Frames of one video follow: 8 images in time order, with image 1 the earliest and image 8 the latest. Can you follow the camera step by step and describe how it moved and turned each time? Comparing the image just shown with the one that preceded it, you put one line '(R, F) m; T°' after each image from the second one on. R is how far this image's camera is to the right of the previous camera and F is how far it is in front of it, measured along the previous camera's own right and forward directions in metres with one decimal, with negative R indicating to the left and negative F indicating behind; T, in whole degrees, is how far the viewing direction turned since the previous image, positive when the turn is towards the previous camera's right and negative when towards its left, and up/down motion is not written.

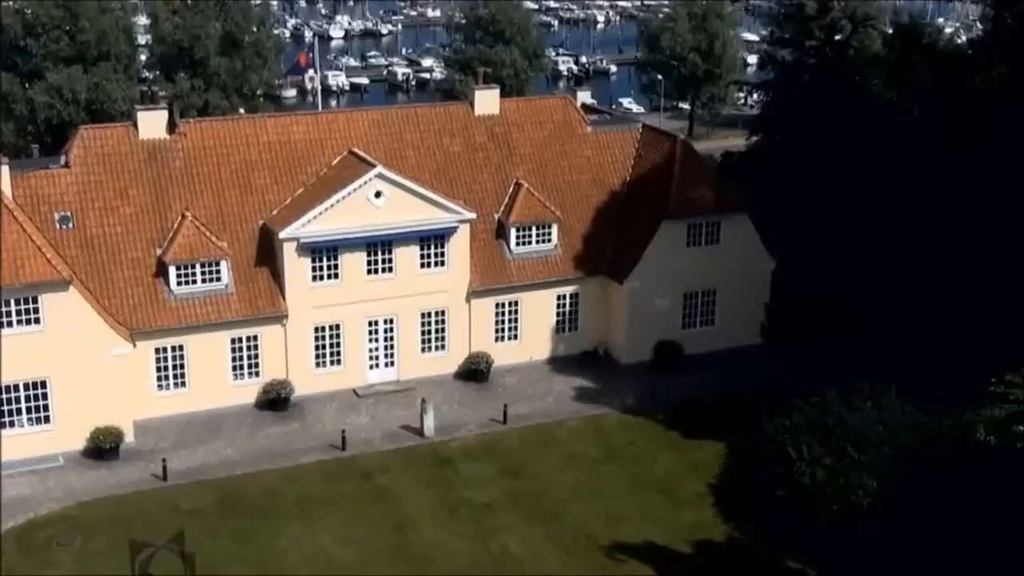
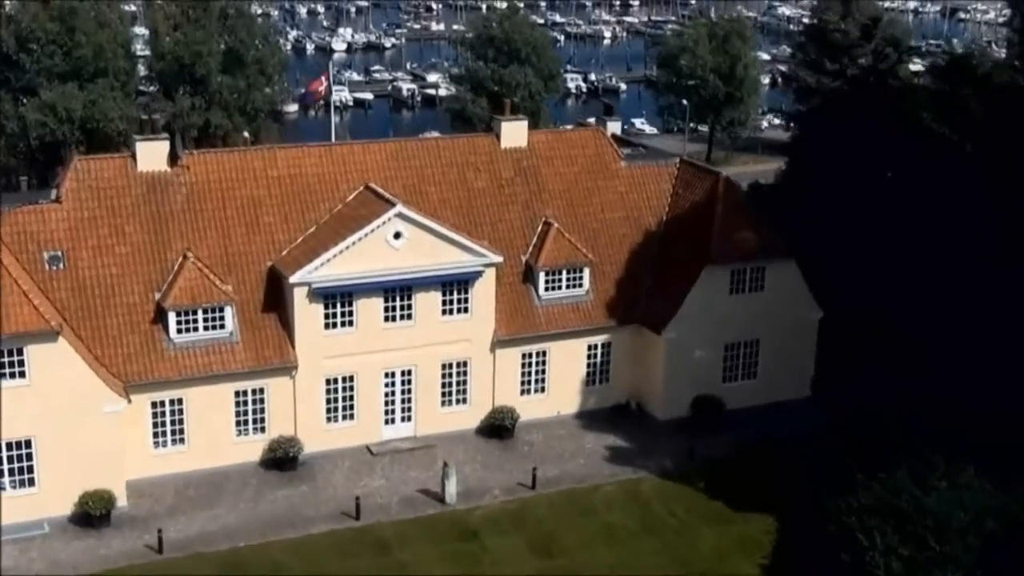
(-1.7, +3.8) m; 0°
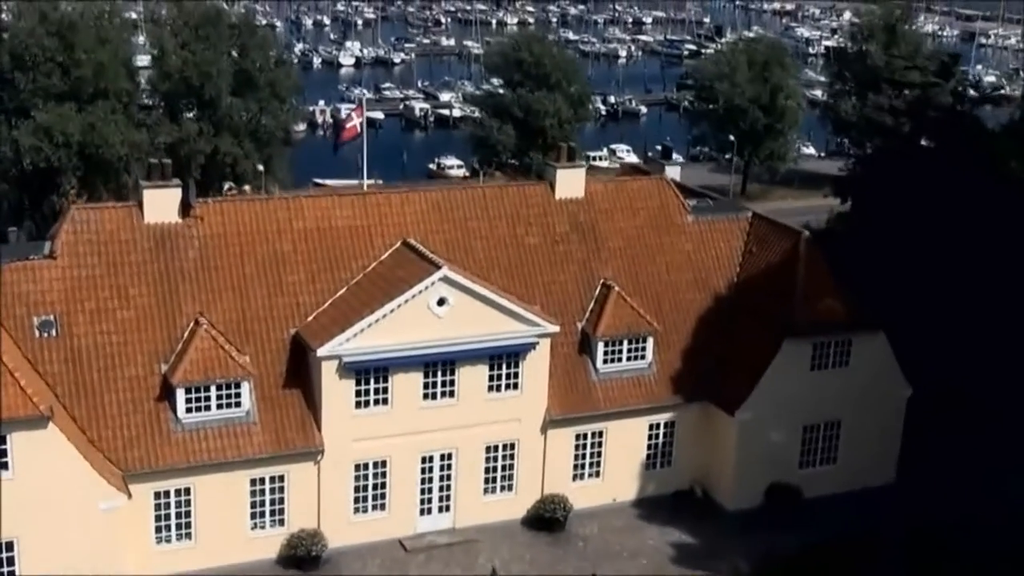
(-2.6, +5.4) m; 0°
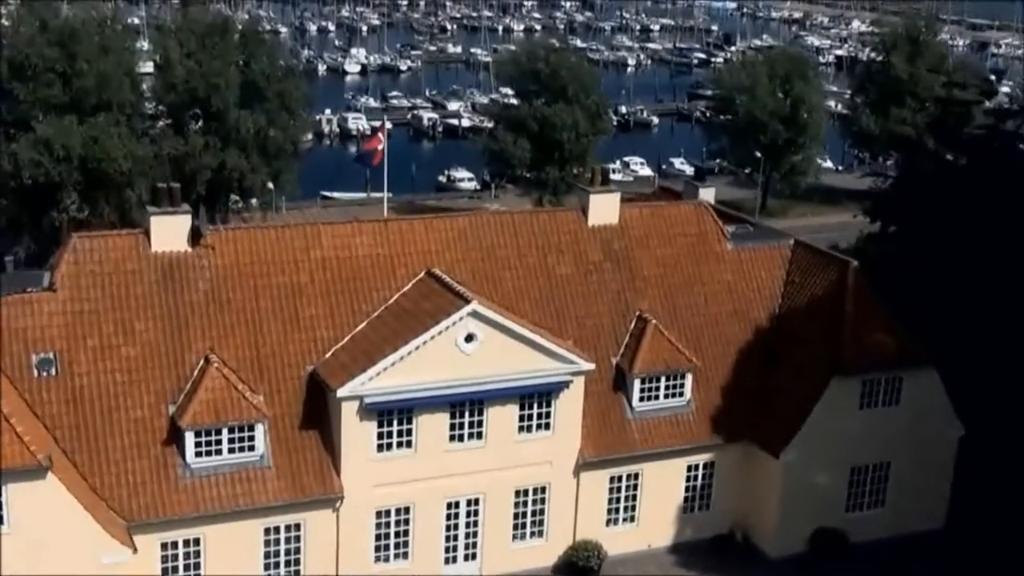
(-1.2, +2.5) m; 0°
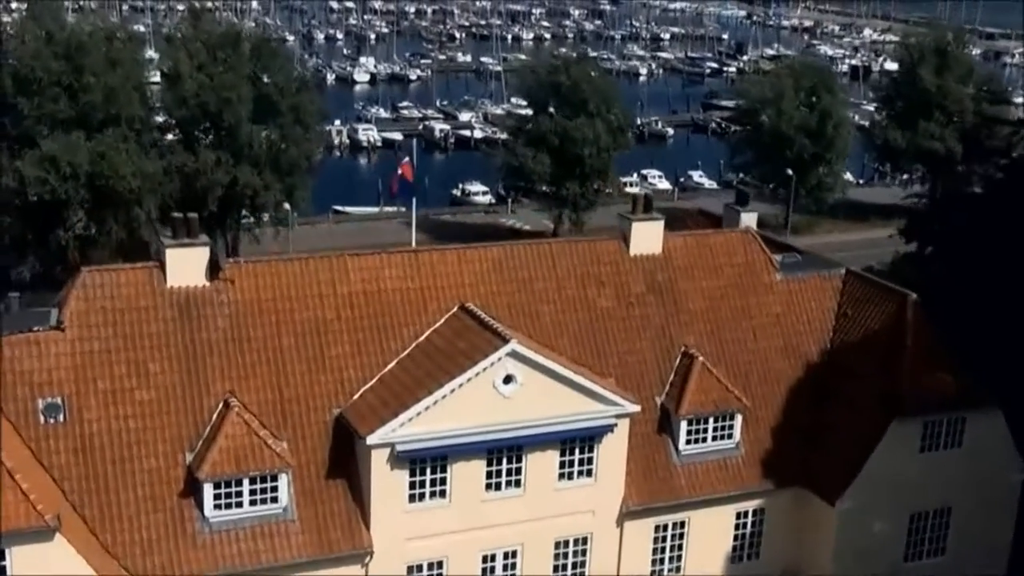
(-1.3, +2.4) m; 0°
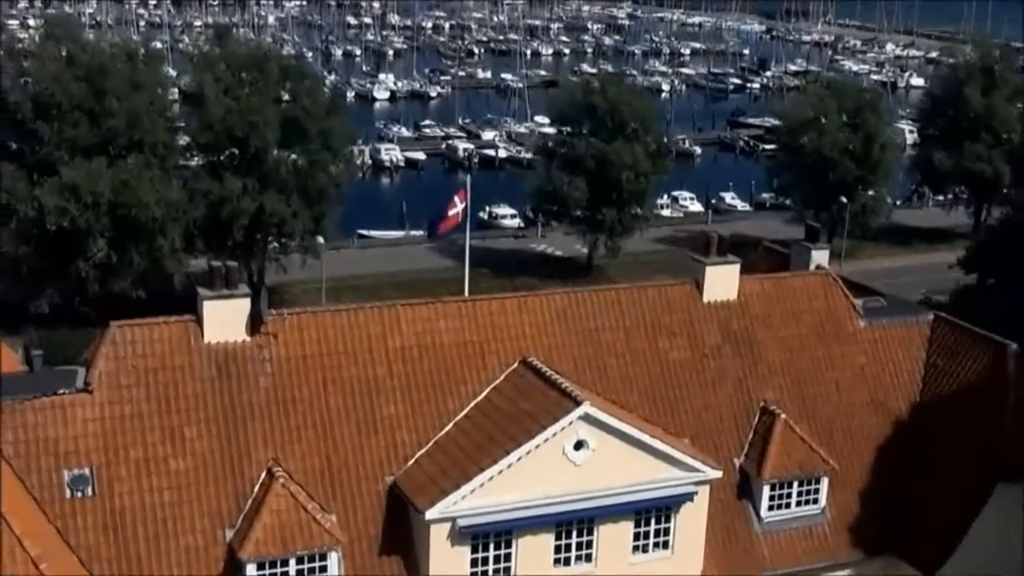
(-1.8, +2.9) m; -1°
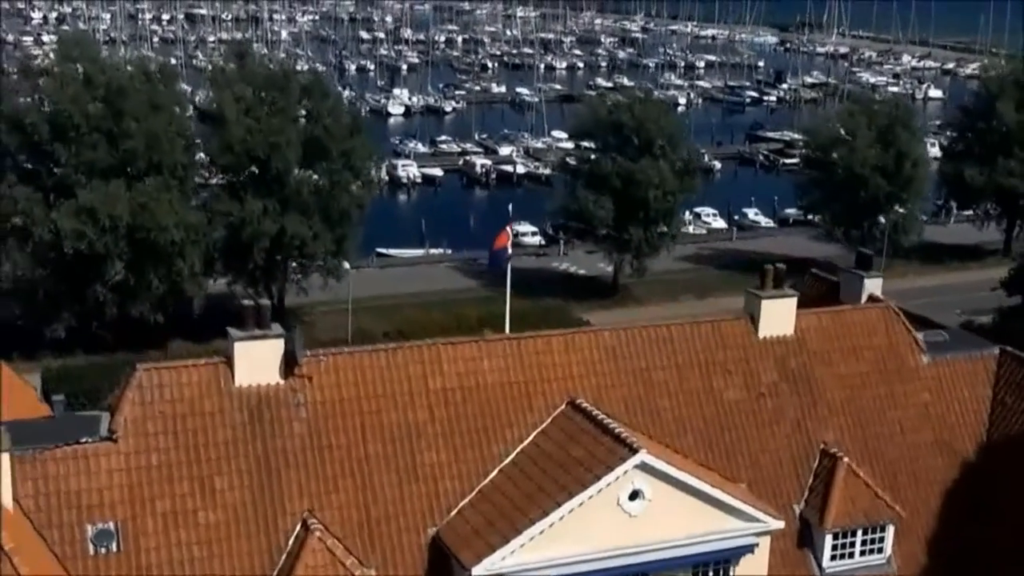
(-1.2, +1.7) m; -1°
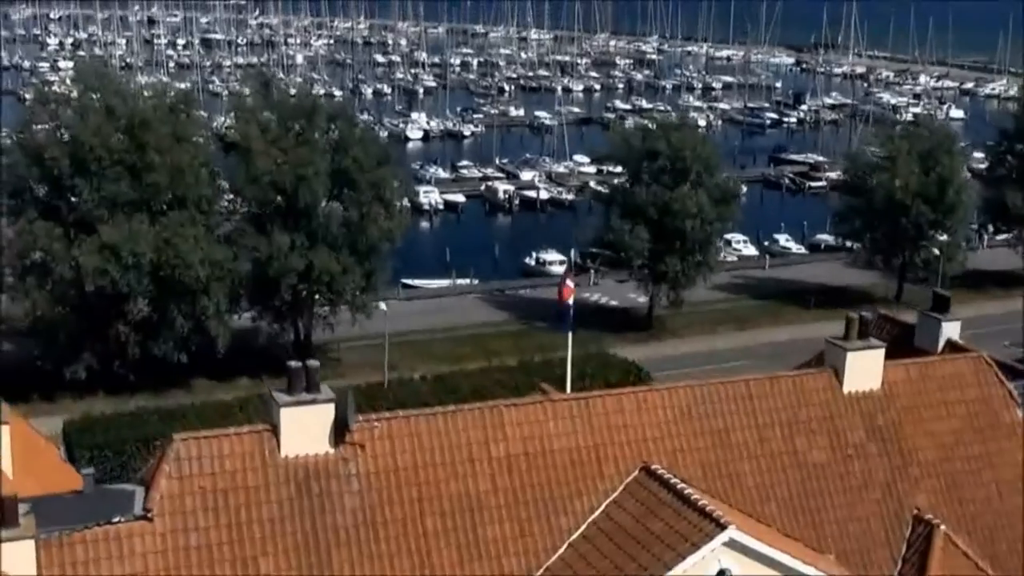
(-1.6, +2.4) m; -1°
